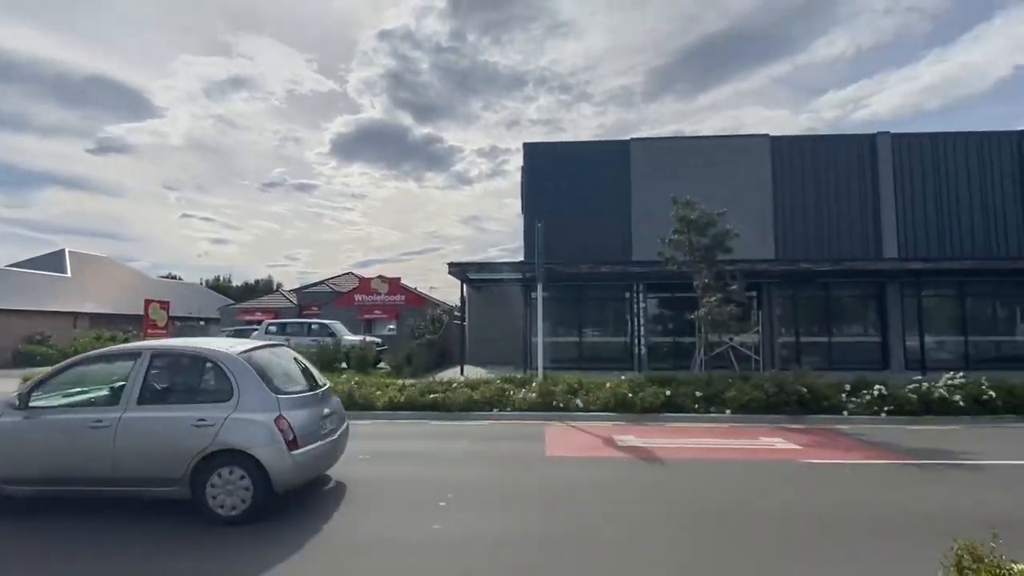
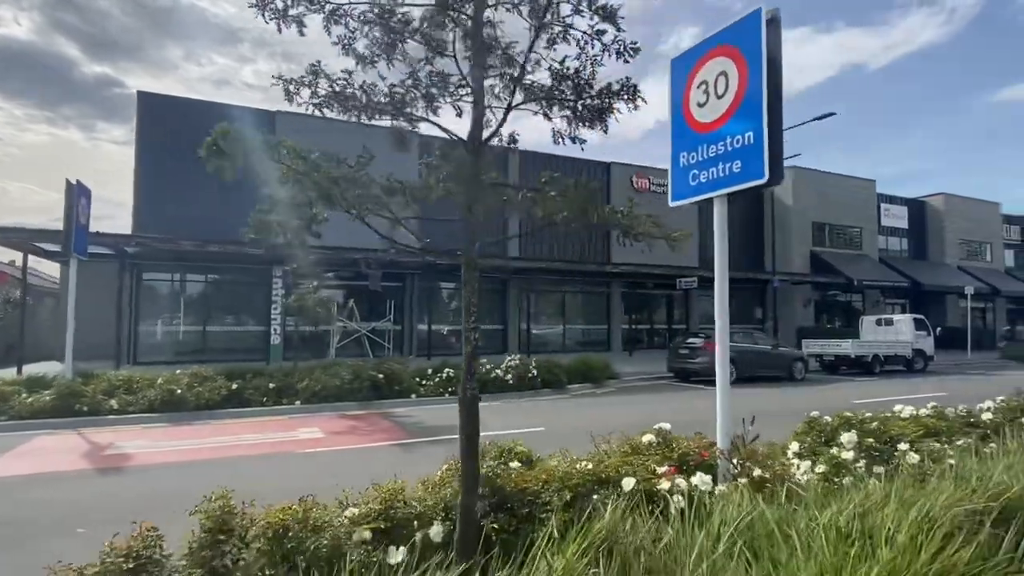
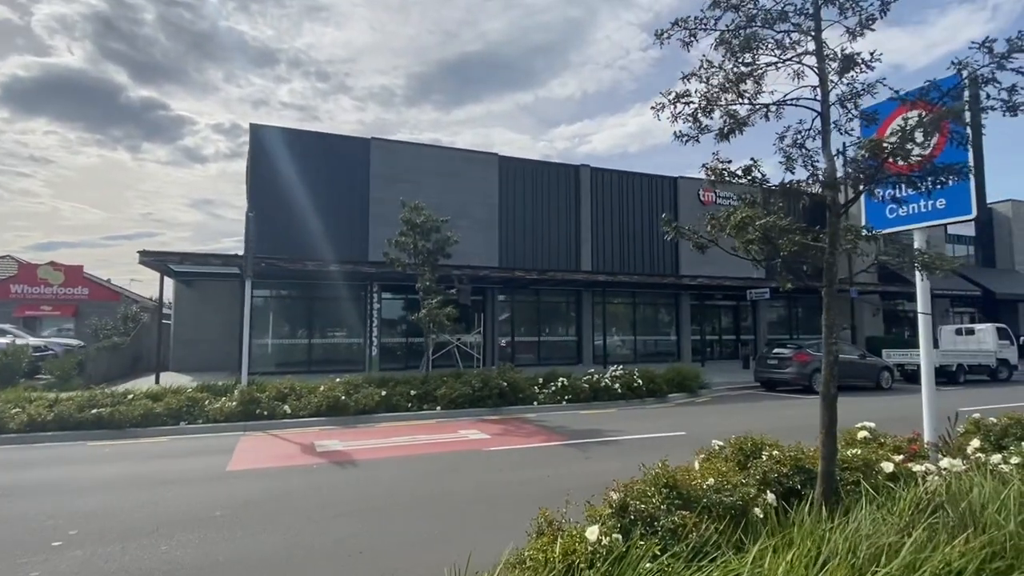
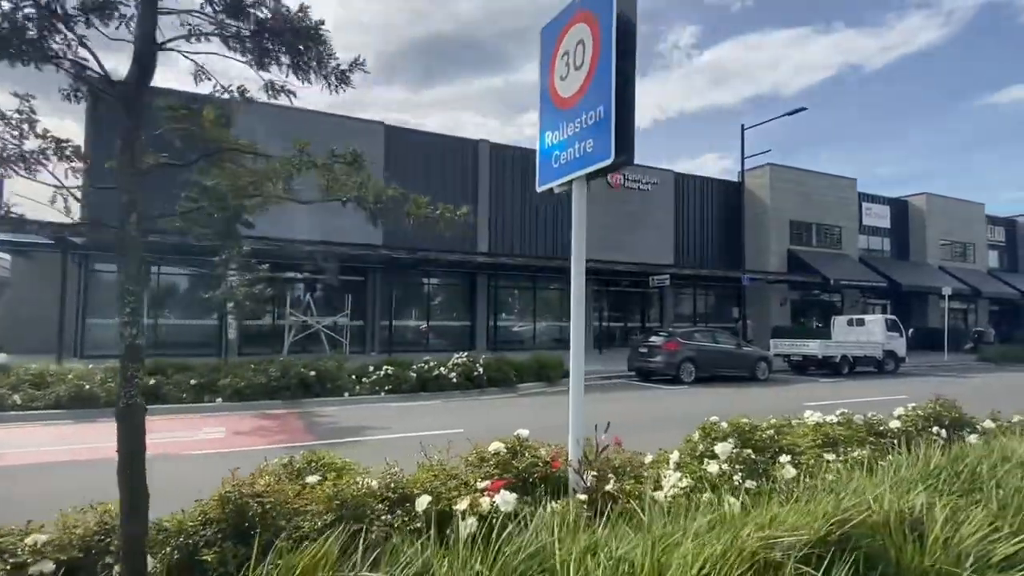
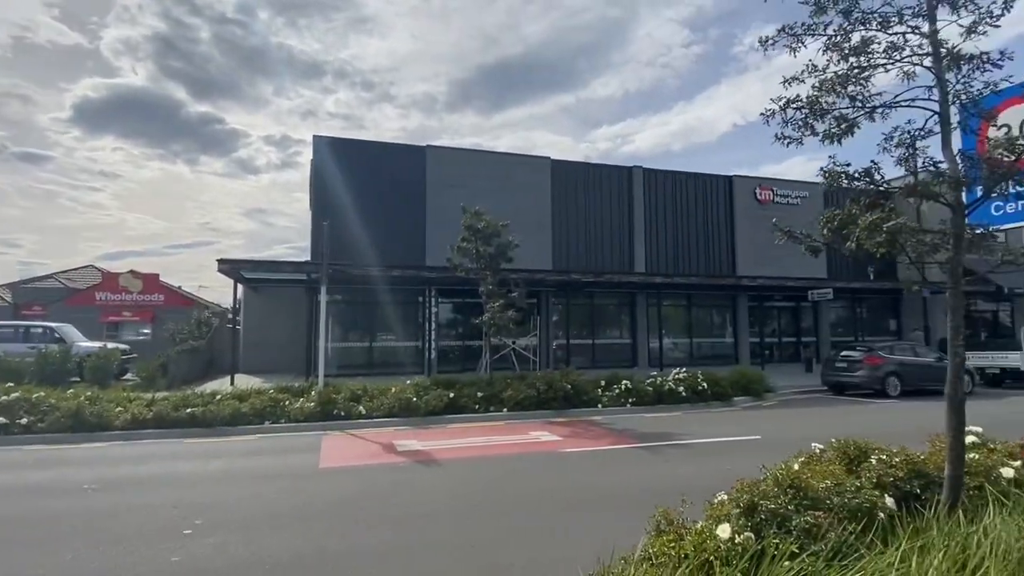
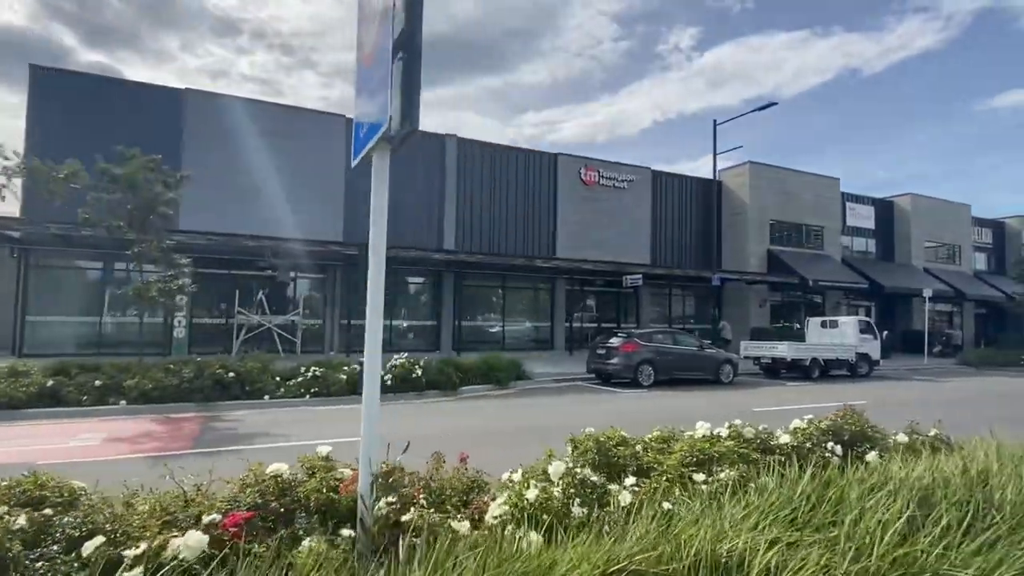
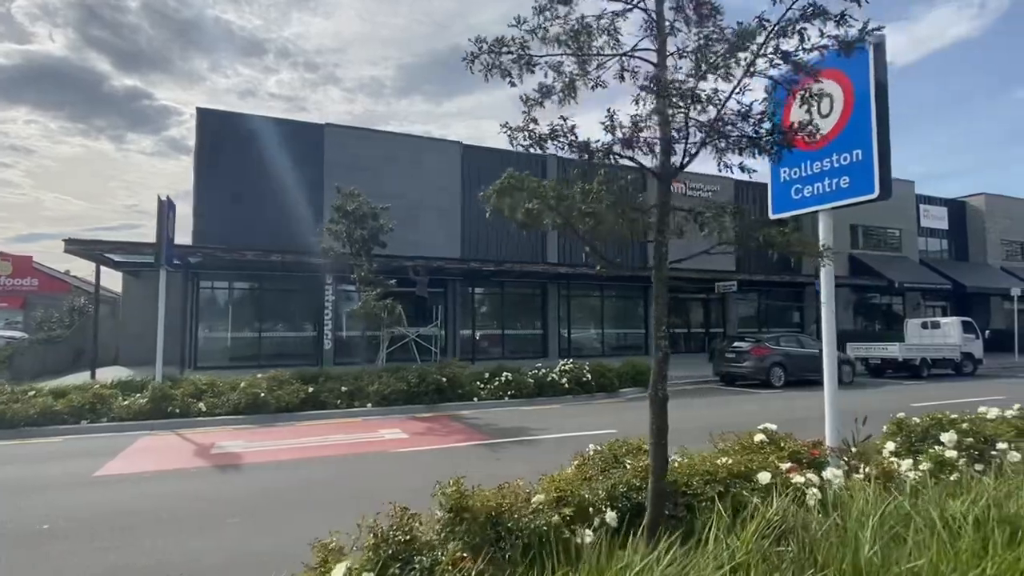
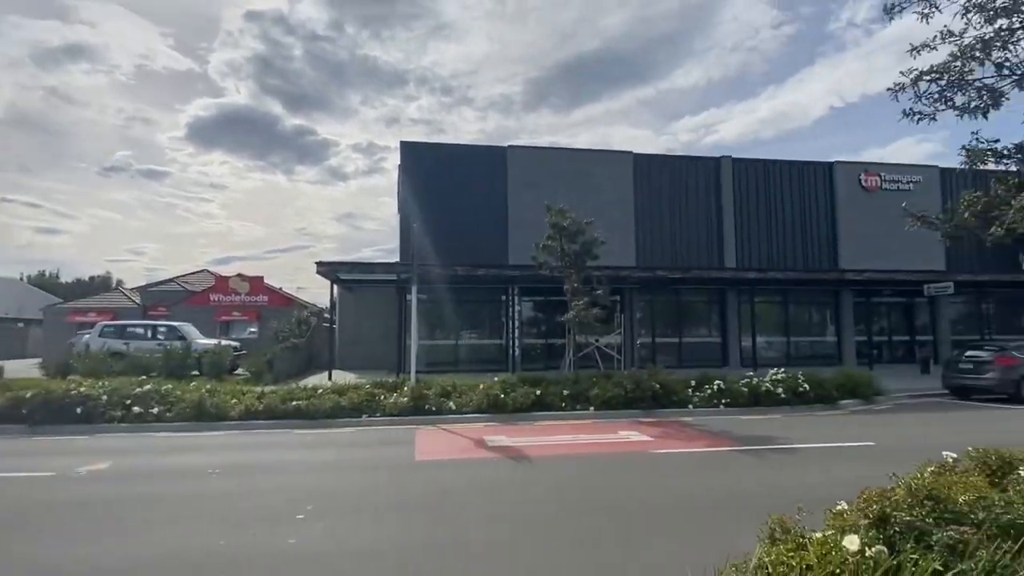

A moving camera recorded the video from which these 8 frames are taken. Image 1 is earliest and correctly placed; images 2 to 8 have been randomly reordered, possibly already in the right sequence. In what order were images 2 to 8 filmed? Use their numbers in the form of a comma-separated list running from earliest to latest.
8, 5, 3, 7, 2, 4, 6
